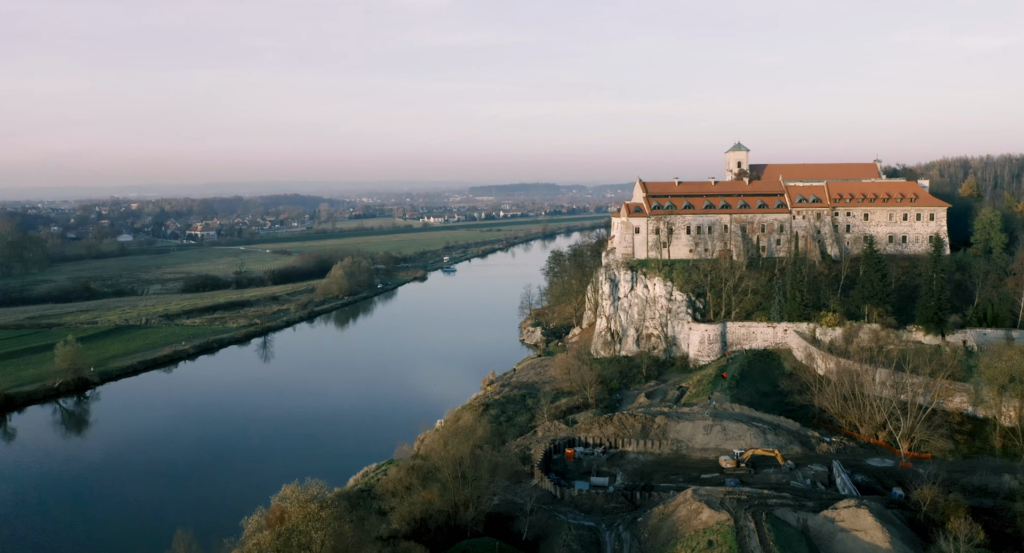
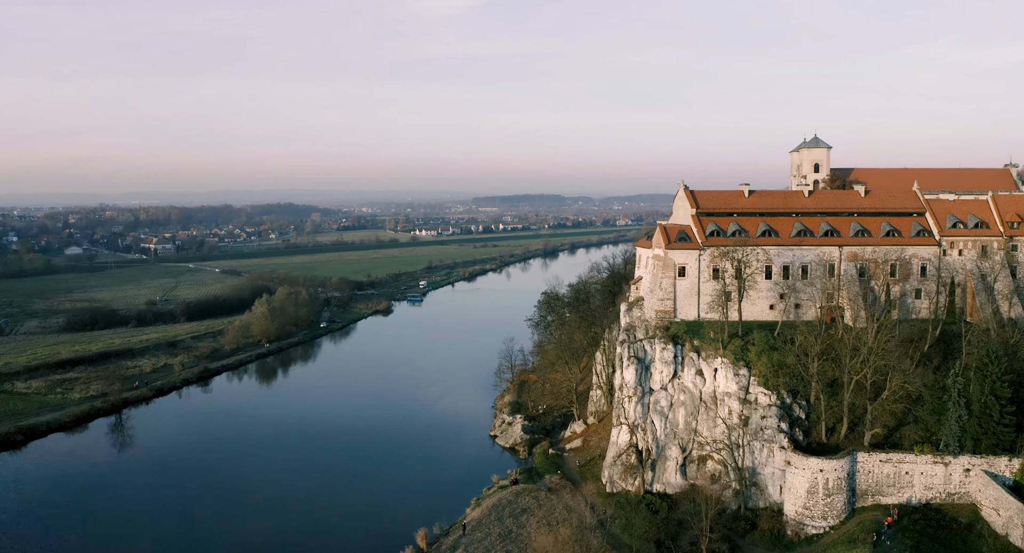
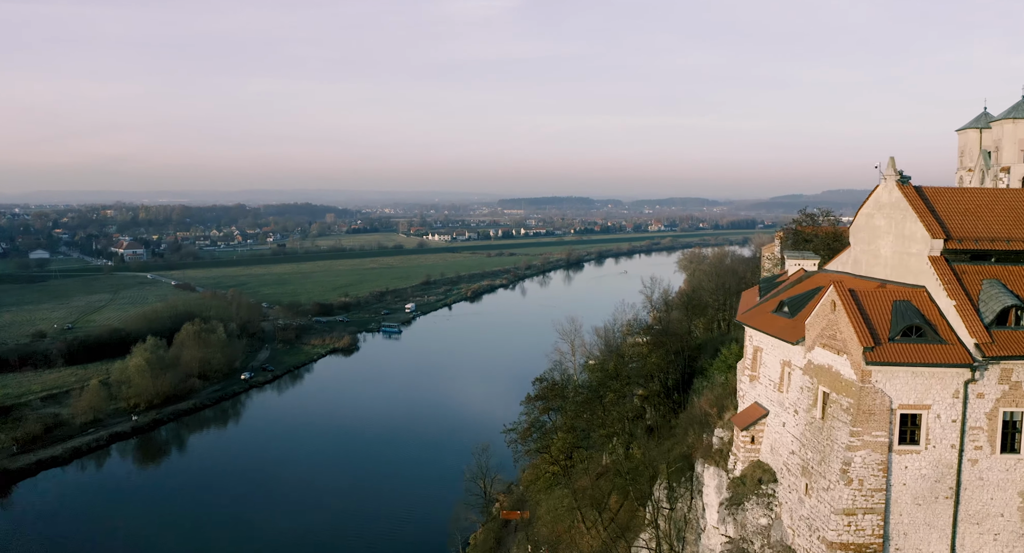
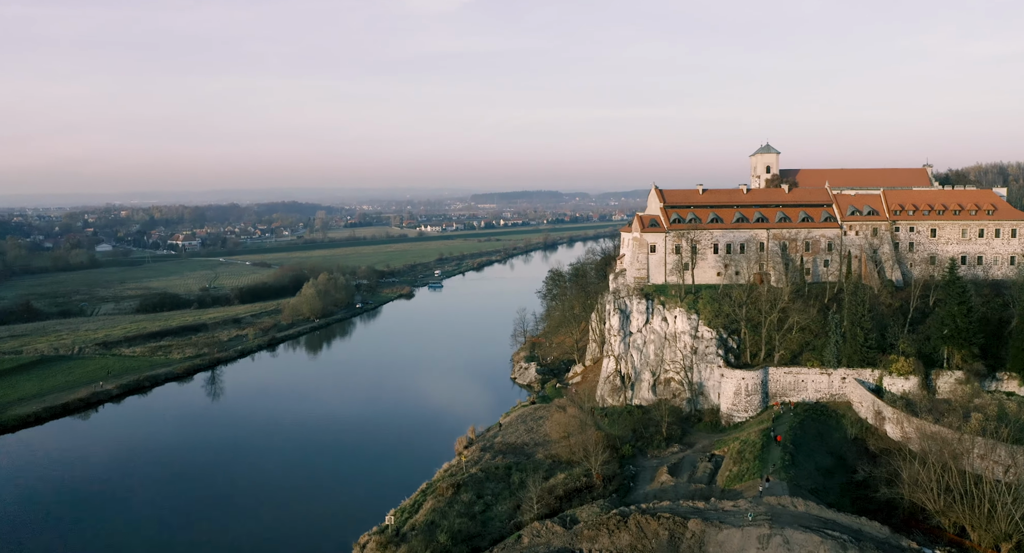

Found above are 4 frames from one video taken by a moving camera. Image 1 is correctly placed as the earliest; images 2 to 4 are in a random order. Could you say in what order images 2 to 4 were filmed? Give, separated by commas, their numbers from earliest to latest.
4, 2, 3
